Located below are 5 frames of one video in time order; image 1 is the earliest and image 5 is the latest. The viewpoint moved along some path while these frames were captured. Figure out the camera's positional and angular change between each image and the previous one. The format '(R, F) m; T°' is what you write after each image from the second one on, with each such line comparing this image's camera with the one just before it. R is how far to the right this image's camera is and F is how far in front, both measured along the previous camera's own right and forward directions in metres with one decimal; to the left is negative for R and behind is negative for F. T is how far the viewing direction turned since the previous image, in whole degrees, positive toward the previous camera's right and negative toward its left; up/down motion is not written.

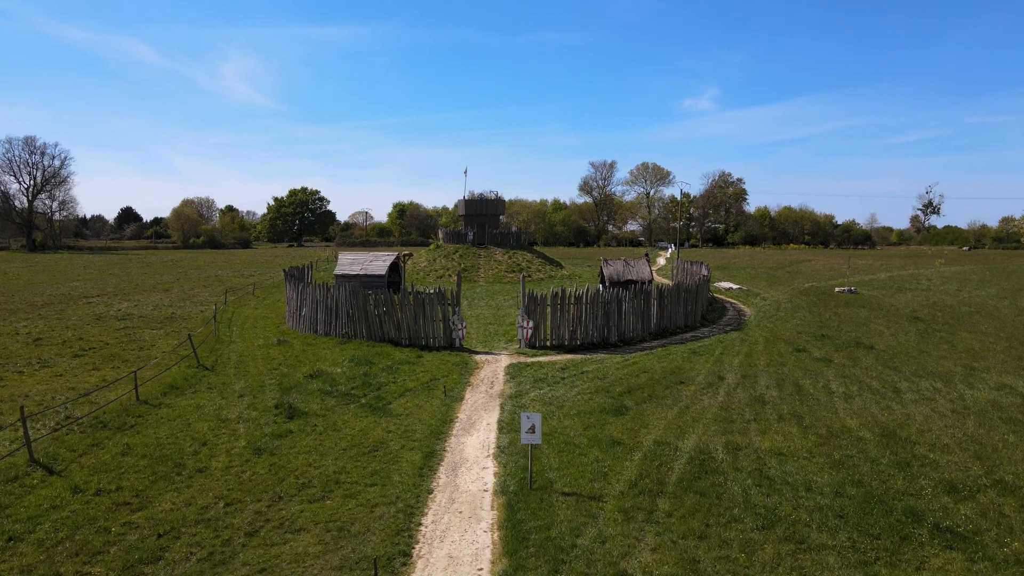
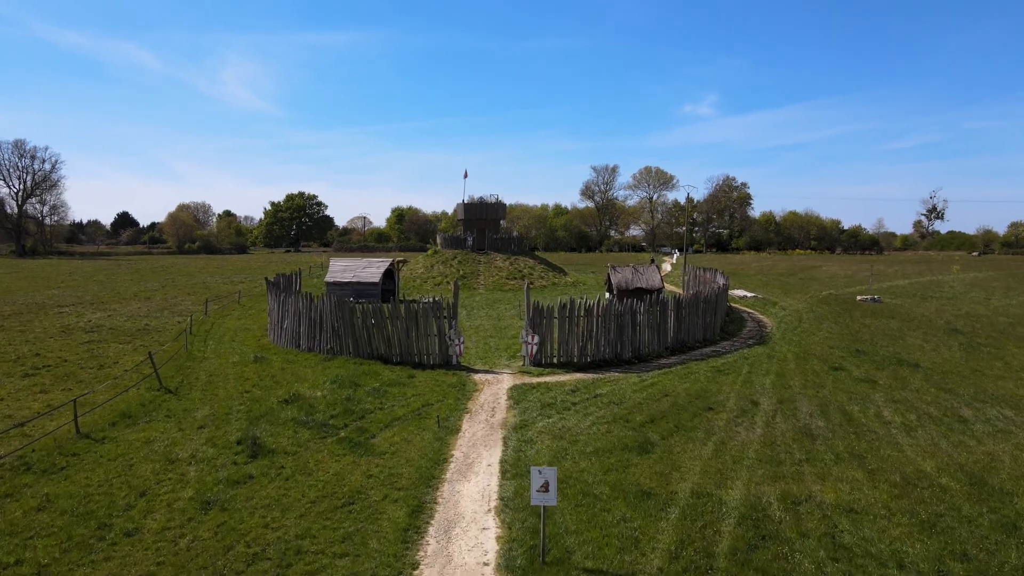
(-0.1, +2.0) m; 0°
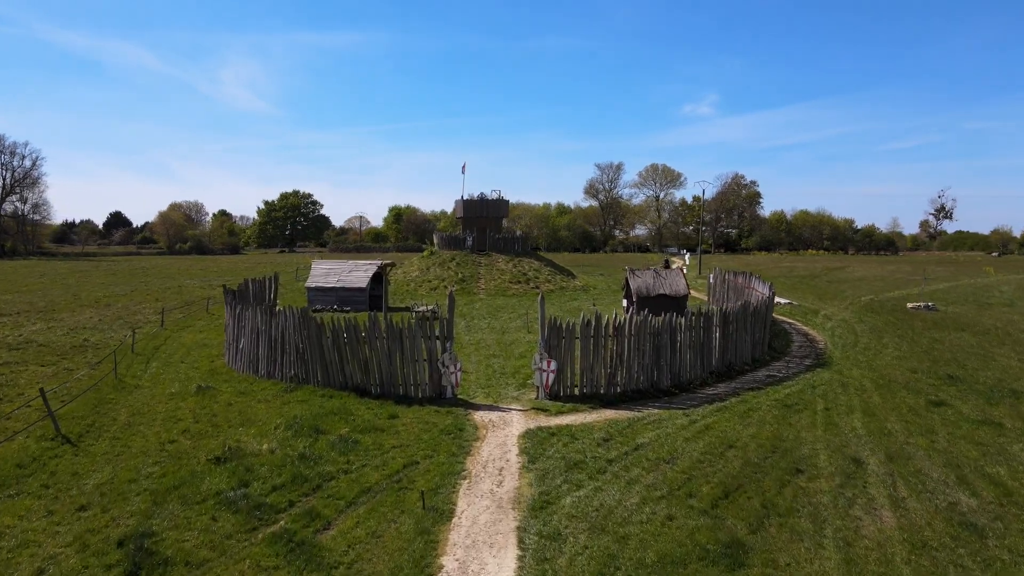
(-0.1, +3.7) m; 0°
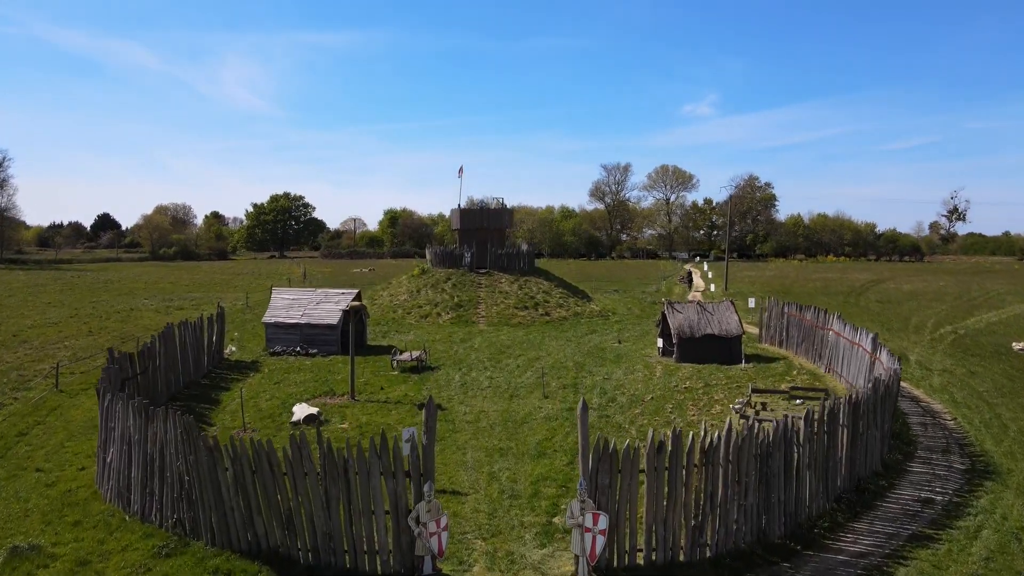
(-0.2, +5.7) m; 0°
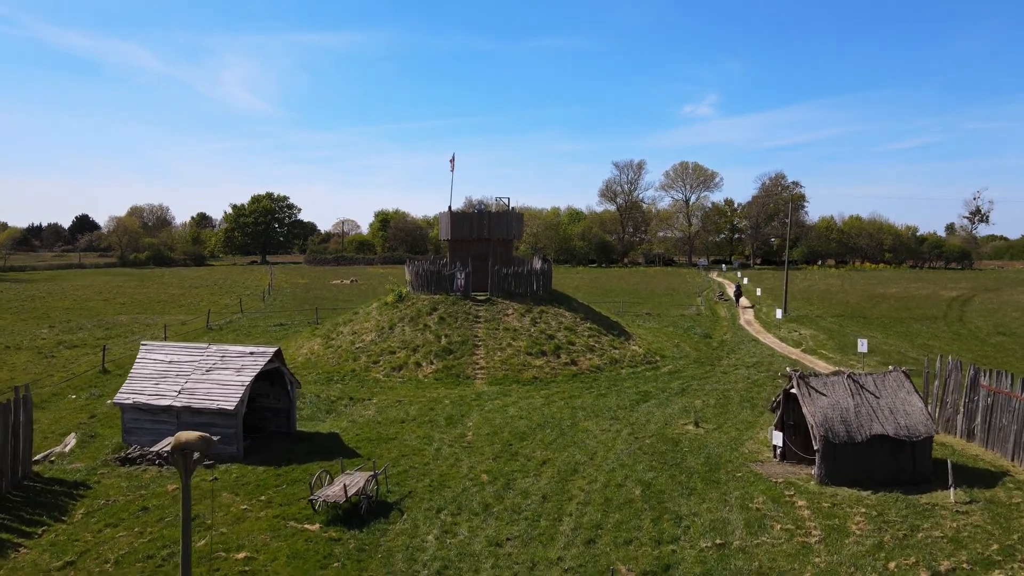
(-0.2, +9.3) m; 0°
